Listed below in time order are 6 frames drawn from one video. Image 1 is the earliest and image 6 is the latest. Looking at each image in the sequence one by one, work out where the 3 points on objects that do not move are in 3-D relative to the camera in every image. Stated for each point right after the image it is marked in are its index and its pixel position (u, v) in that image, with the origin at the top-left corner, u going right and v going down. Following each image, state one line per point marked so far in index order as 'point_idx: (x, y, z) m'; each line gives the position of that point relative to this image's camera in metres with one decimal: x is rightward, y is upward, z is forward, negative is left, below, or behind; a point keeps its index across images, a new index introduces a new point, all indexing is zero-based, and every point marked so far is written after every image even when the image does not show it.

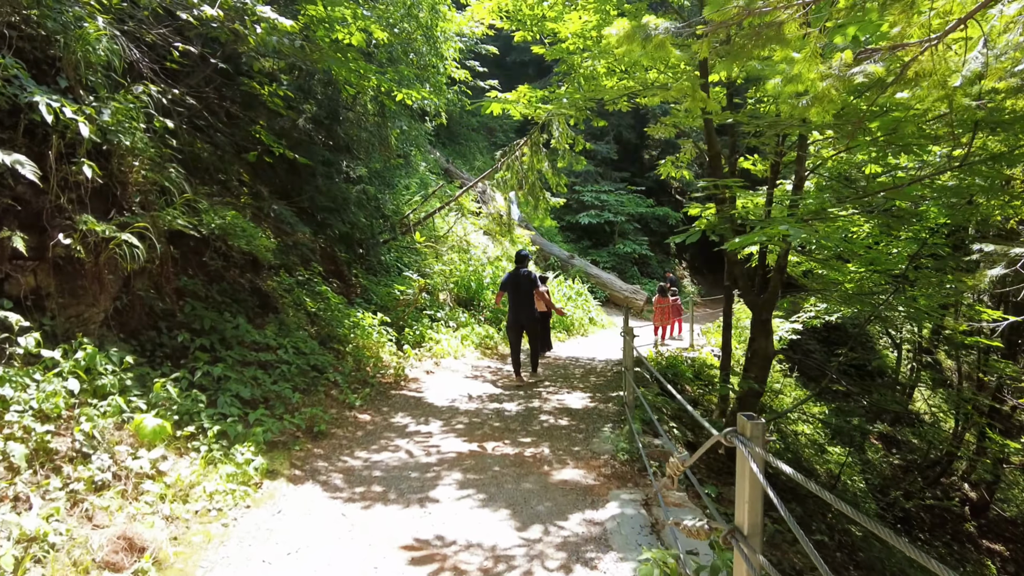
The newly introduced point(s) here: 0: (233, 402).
0: (-1.8, -0.7, +4.2) m
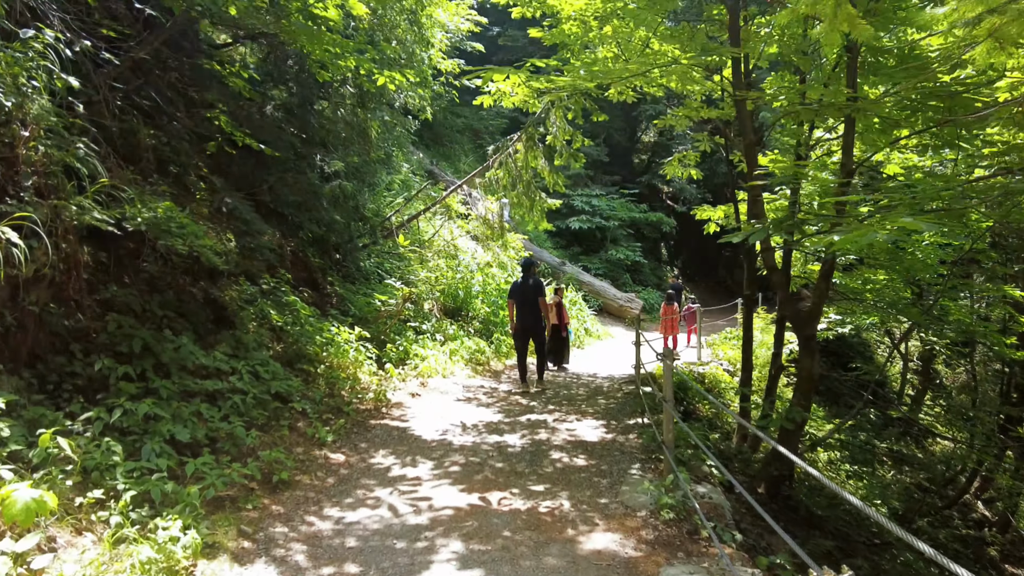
0: (-1.7, -0.8, +3.2) m
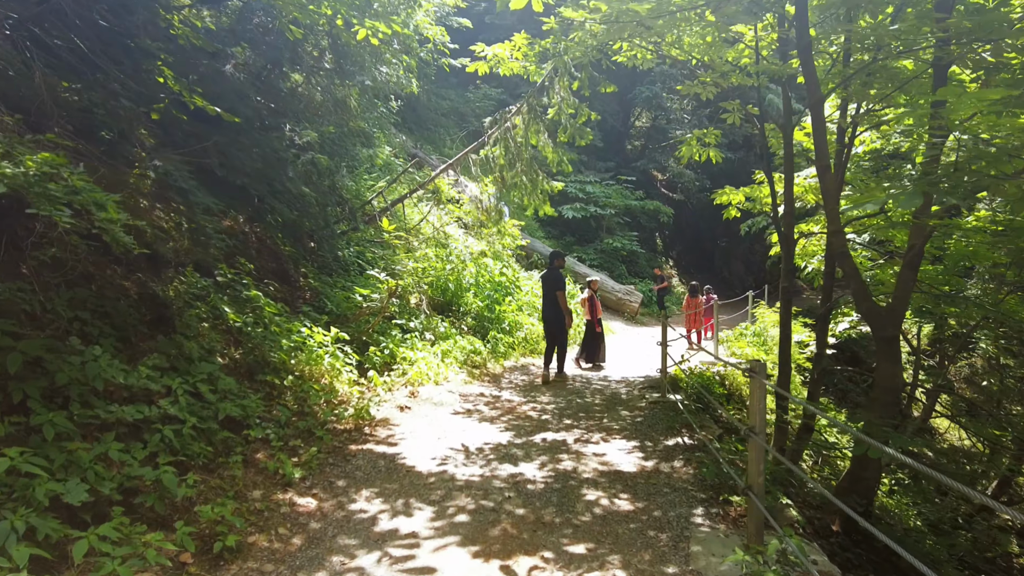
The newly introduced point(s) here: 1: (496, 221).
0: (-1.6, -0.8, +2.1) m
1: (-0.2, +0.9, +9.1) m
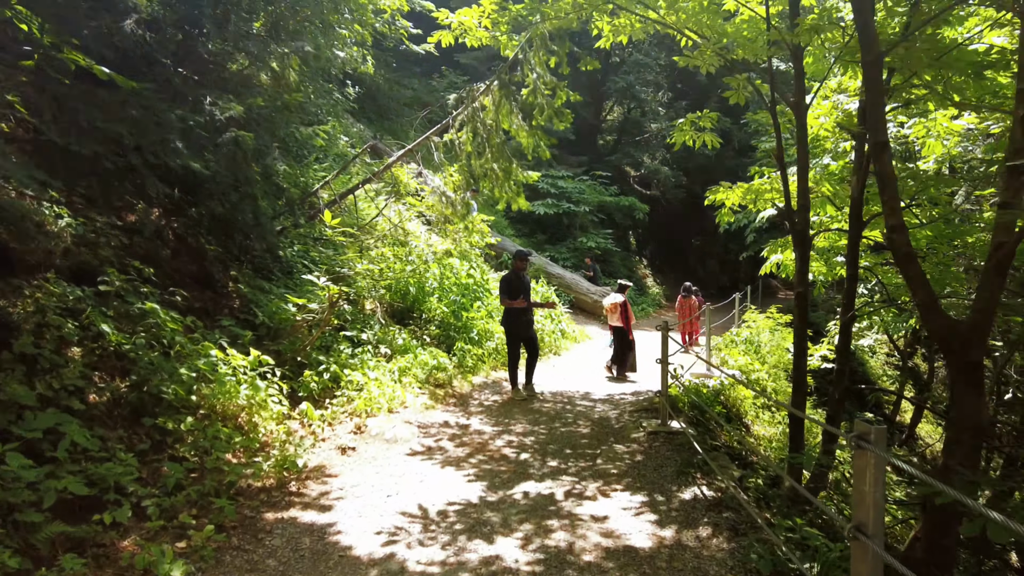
0: (-1.6, -0.9, +1.0) m
1: (-0.6, +0.9, +8.0) m
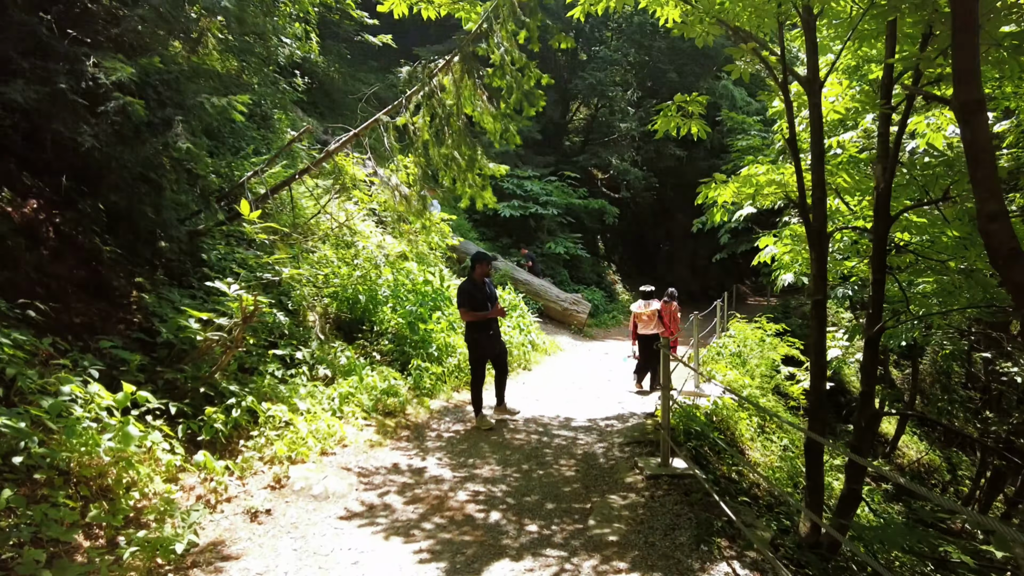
0: (-1.6, -0.9, 0.0) m
1: (-1.0, +0.8, +7.0) m
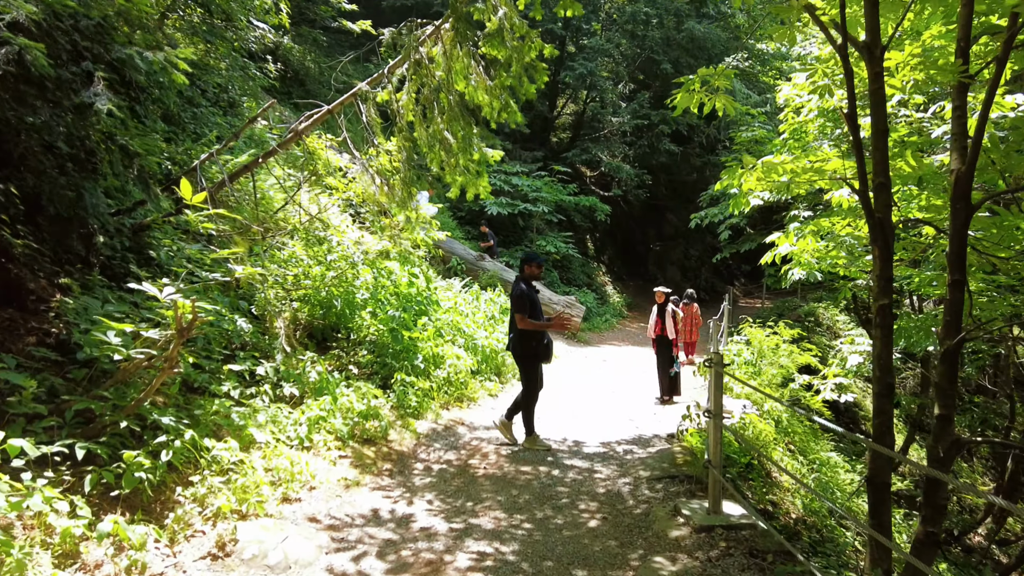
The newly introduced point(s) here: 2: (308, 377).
0: (-1.4, -0.9, -0.9) m
1: (-1.1, +0.8, +6.2) m
2: (-1.4, -0.6, +4.5) m
